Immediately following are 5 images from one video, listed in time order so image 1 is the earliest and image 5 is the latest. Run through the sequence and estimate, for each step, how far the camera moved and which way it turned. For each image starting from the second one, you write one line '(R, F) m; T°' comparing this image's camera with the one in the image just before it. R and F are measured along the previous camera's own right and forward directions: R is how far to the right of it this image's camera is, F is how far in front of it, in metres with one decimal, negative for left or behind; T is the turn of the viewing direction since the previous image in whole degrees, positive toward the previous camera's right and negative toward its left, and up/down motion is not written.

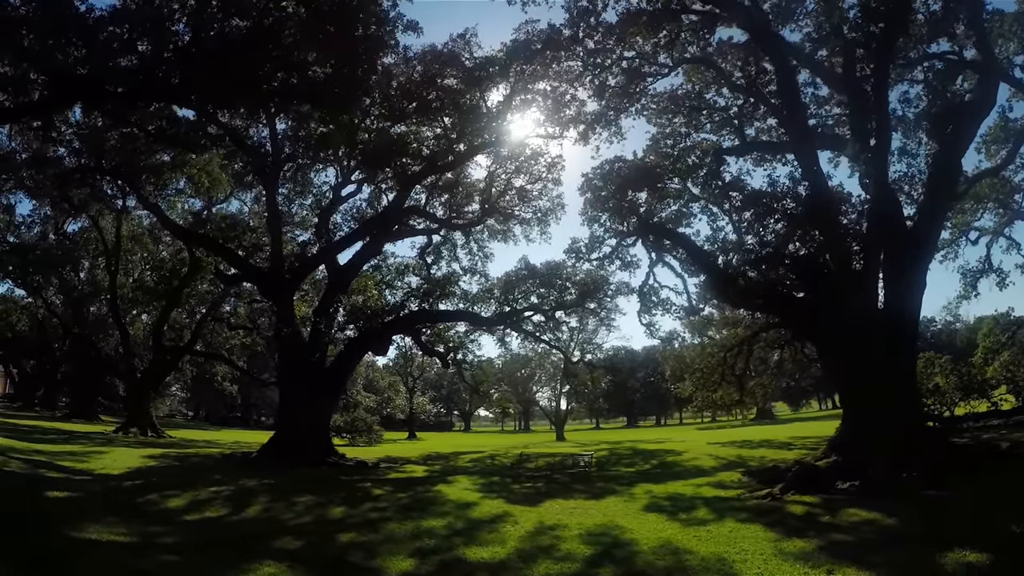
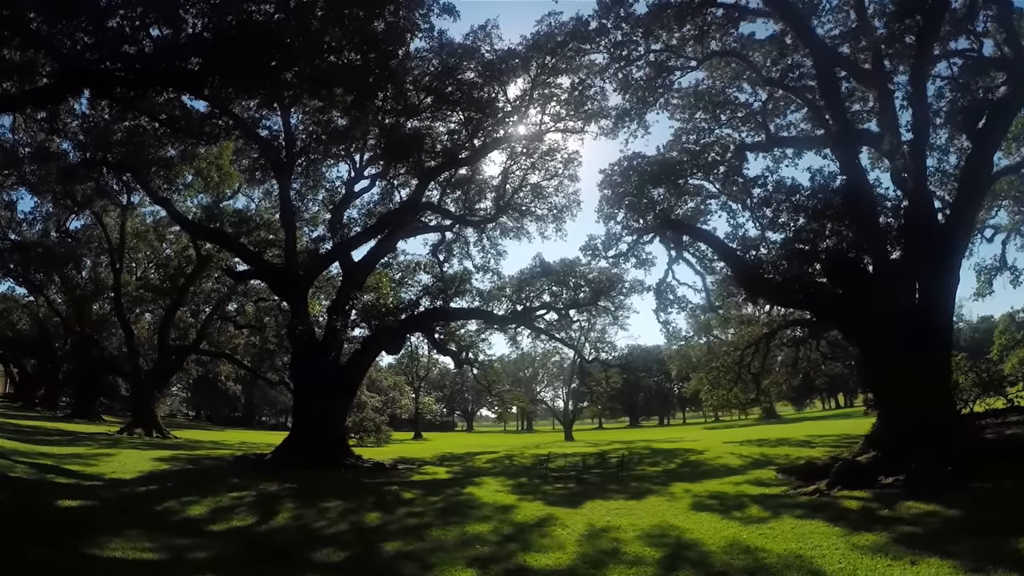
(-0.7, +0.3) m; +1°
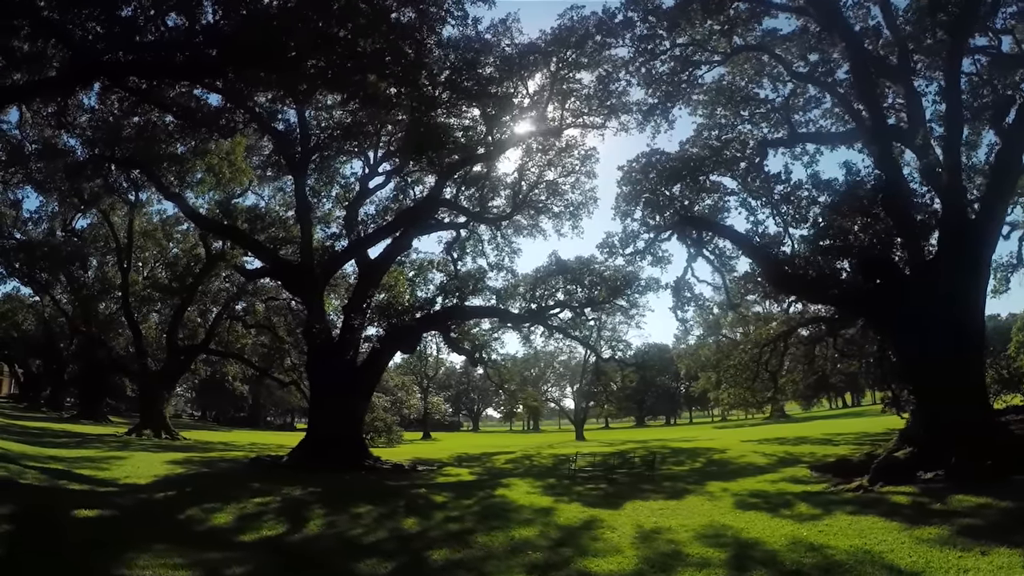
(-0.6, +0.2) m; 0°
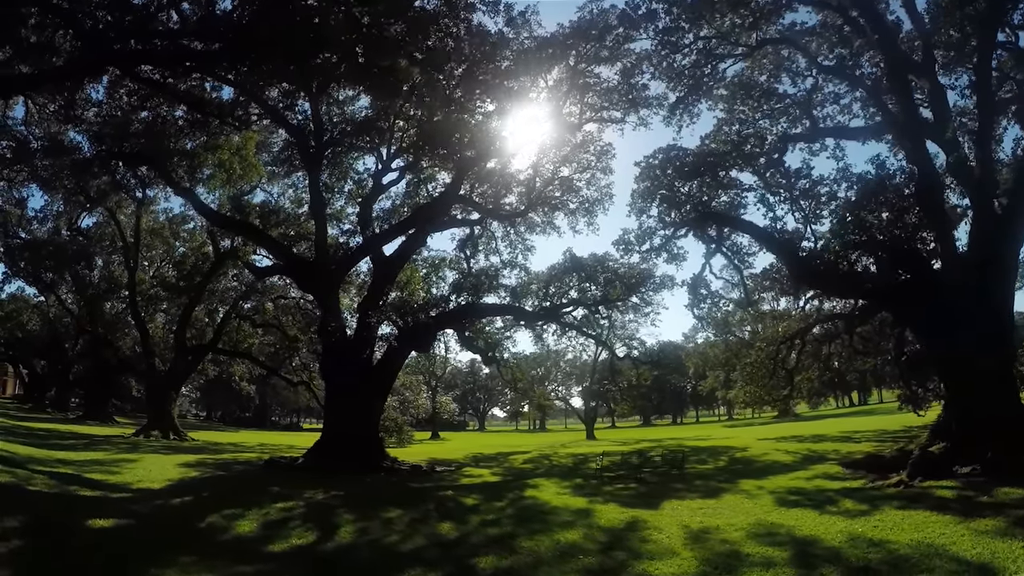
(-0.5, +0.2) m; 0°
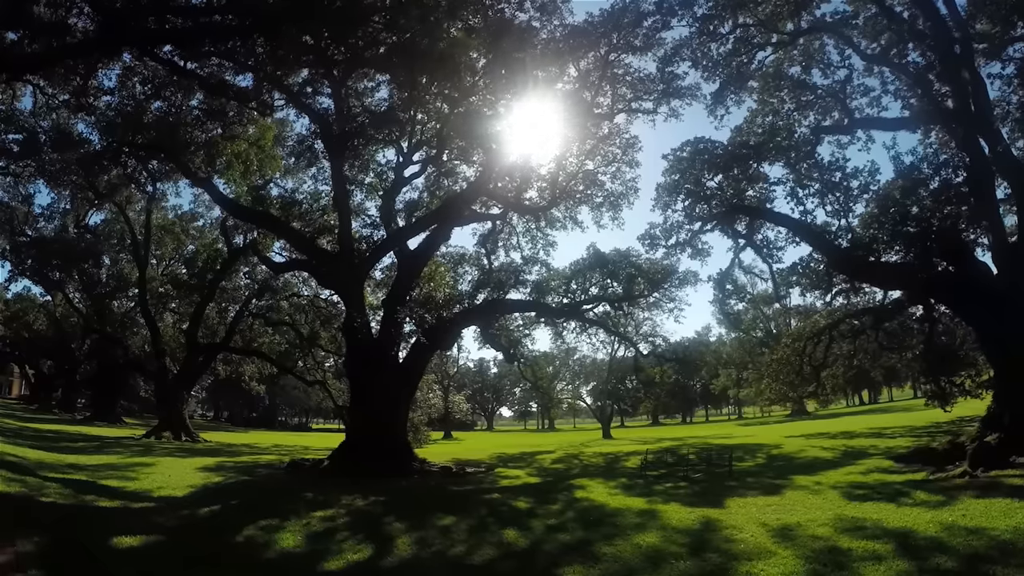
(-0.8, +0.4) m; +1°
